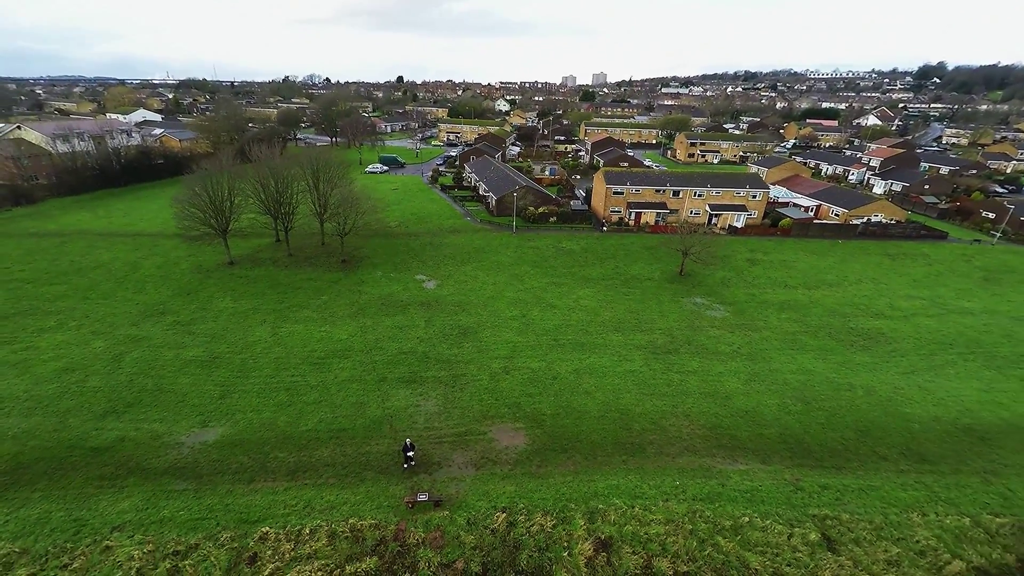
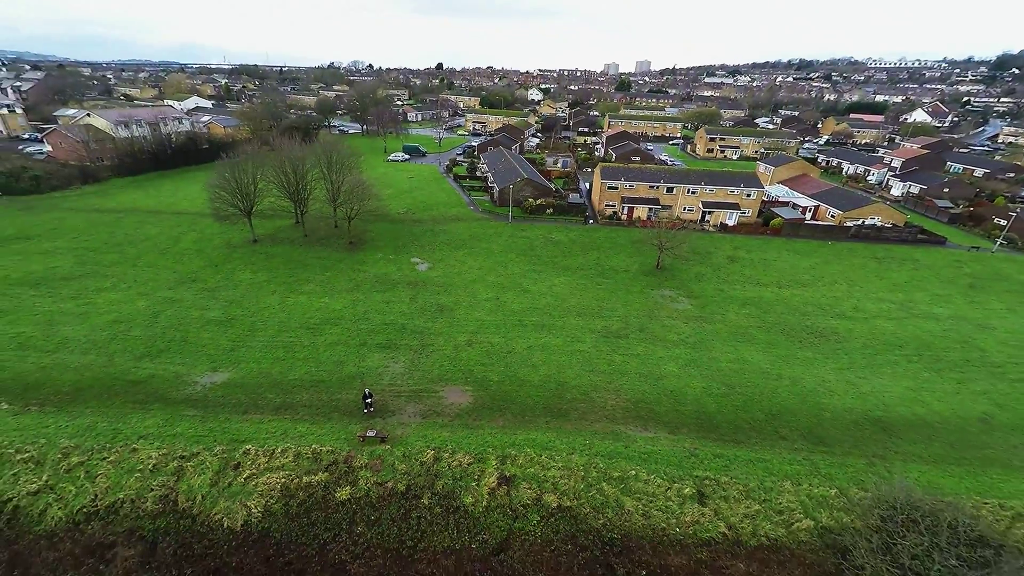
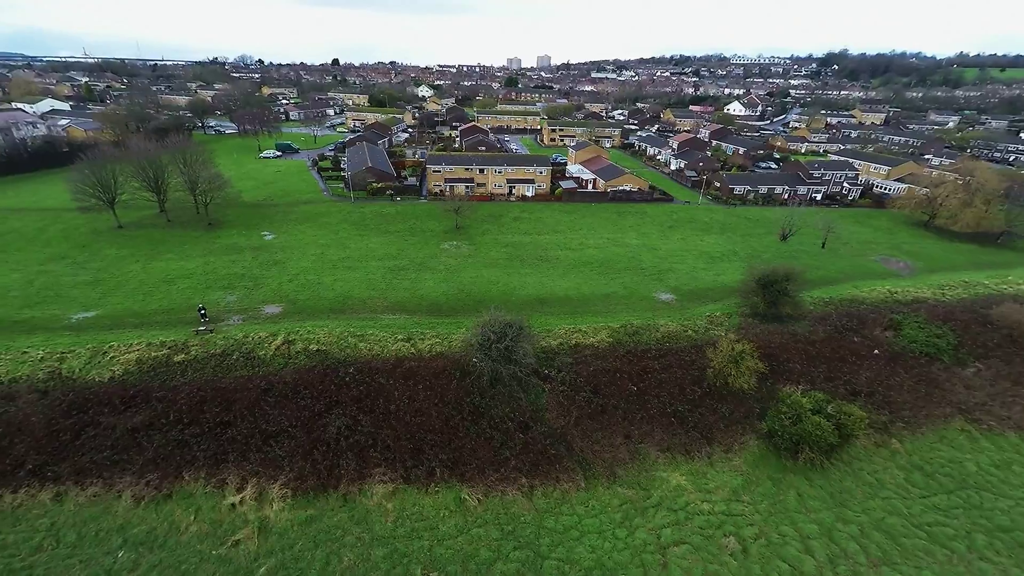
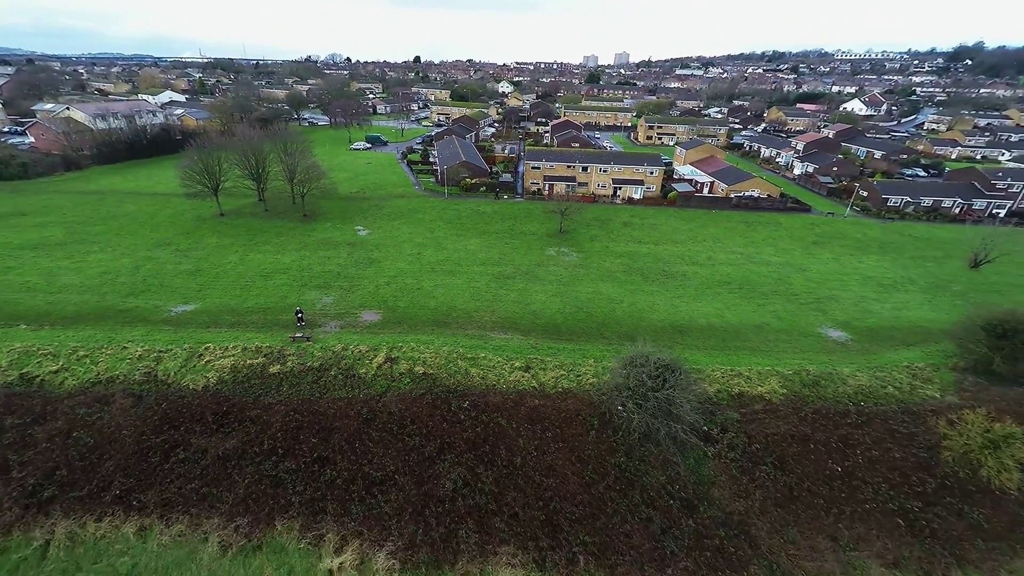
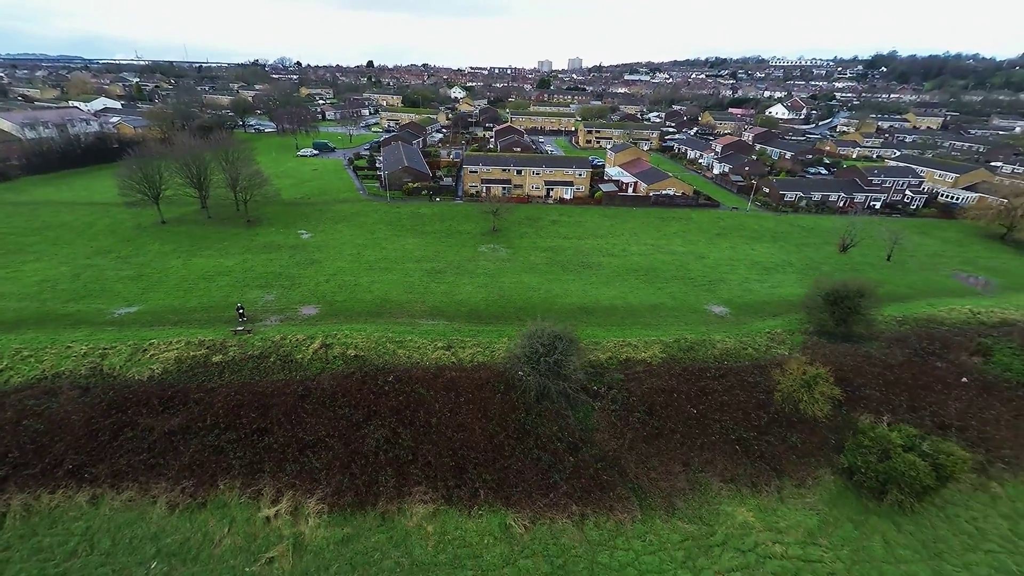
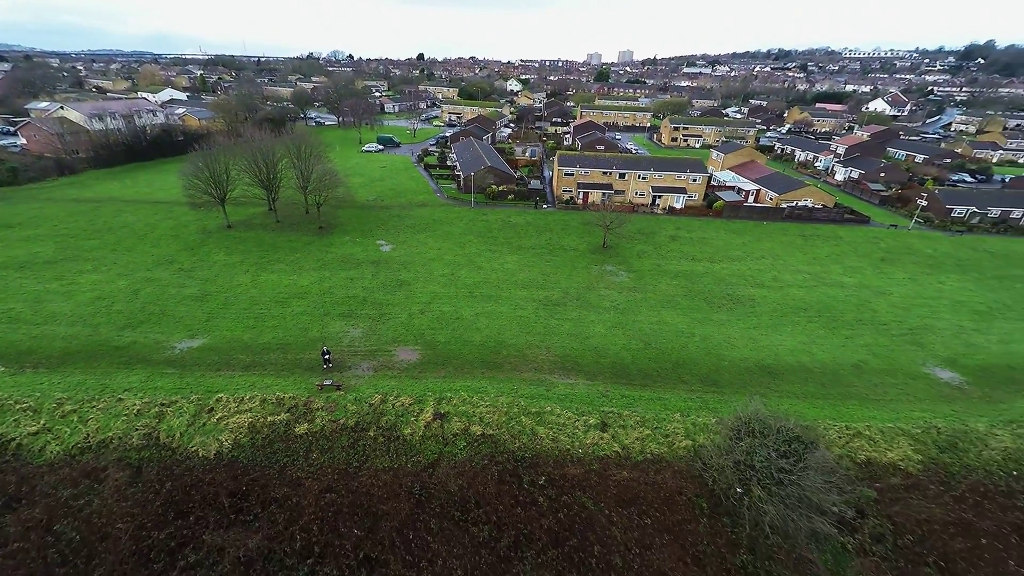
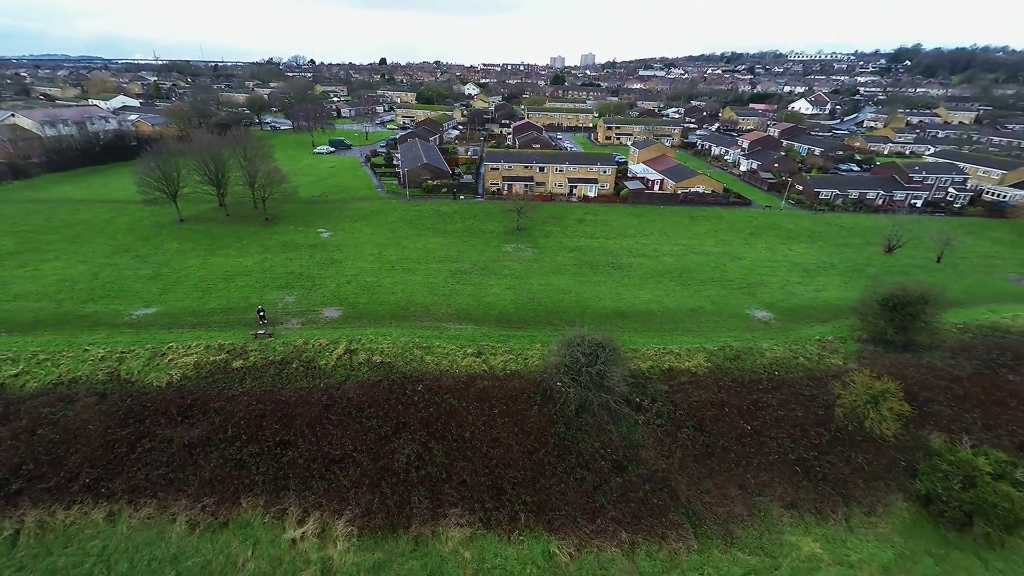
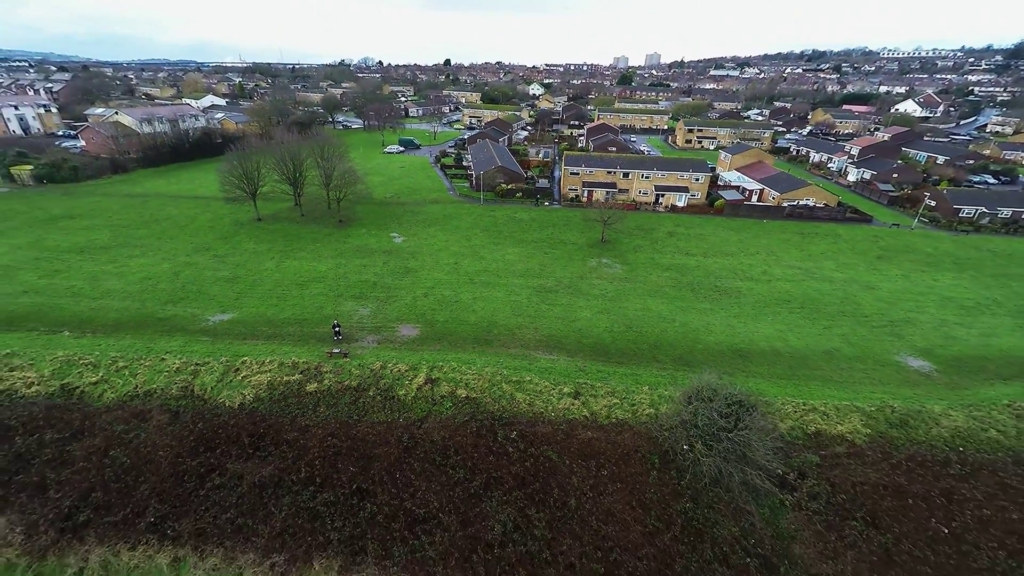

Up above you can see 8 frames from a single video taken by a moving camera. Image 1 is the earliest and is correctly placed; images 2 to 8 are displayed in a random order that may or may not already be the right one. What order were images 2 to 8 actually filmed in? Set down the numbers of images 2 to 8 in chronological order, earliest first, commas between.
2, 6, 8, 4, 7, 5, 3
